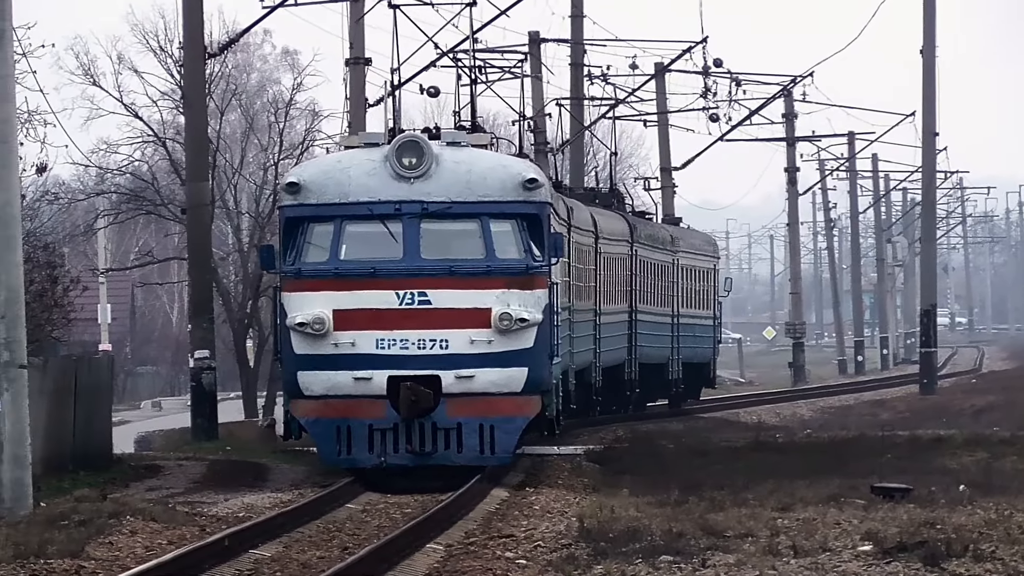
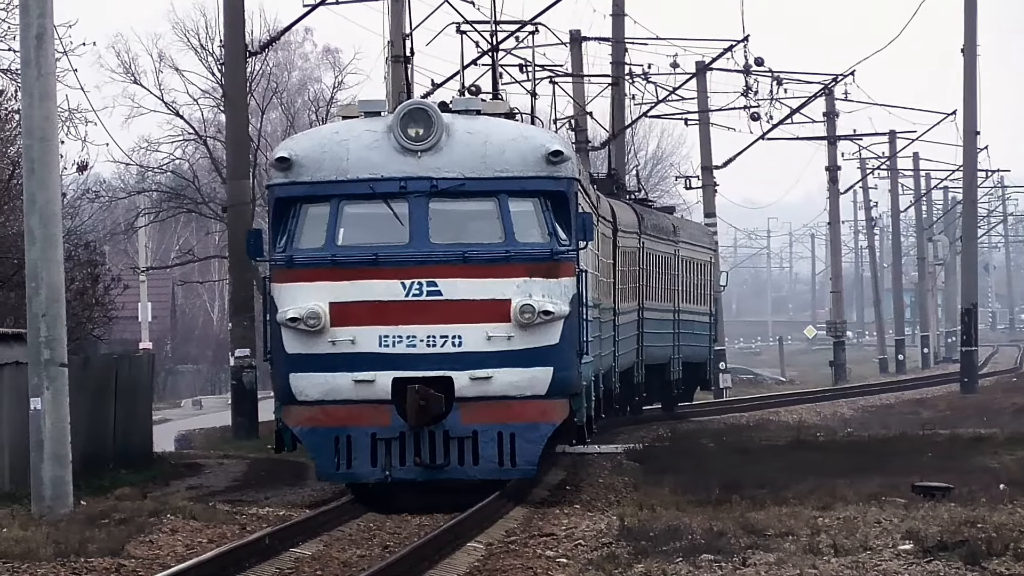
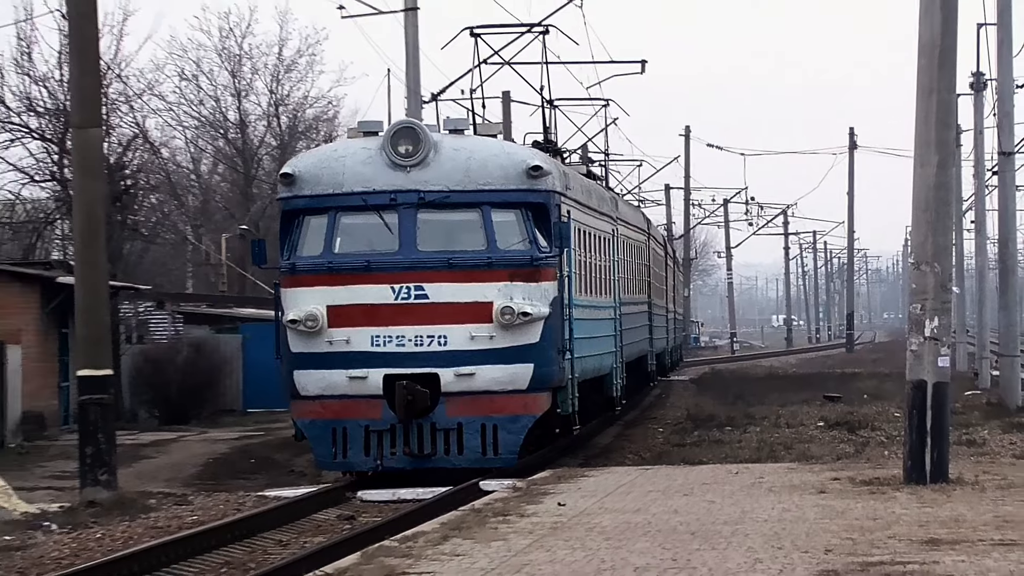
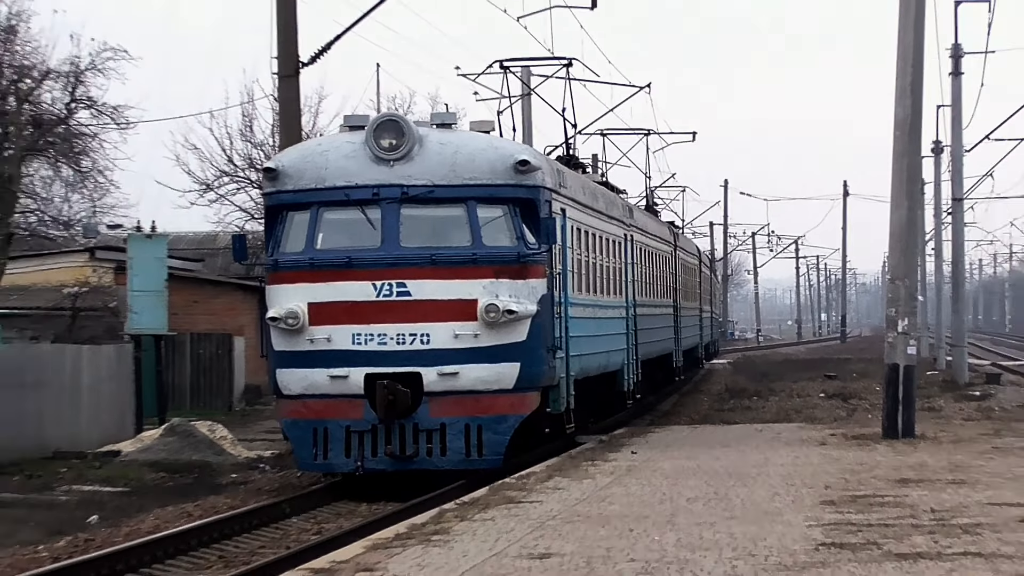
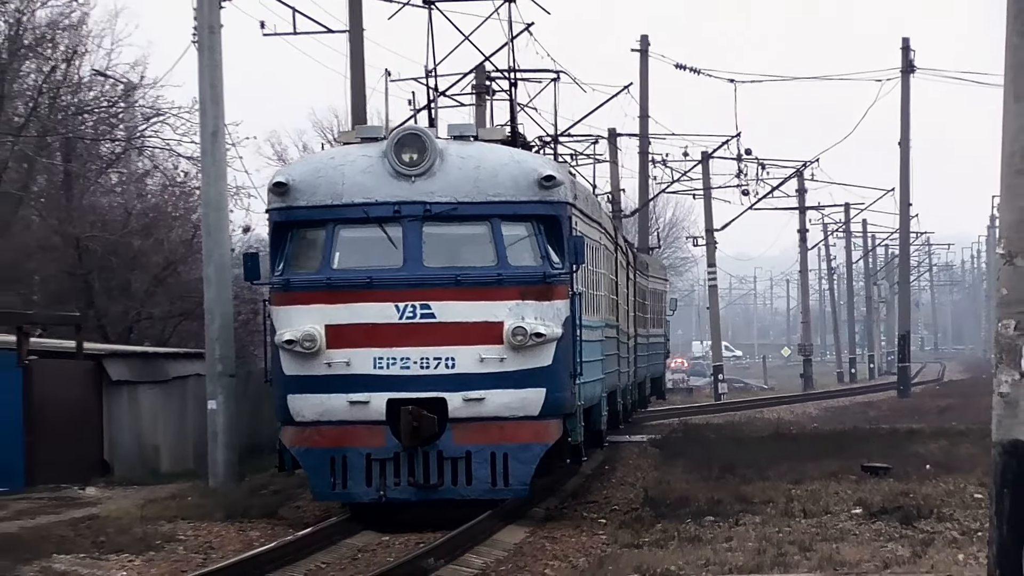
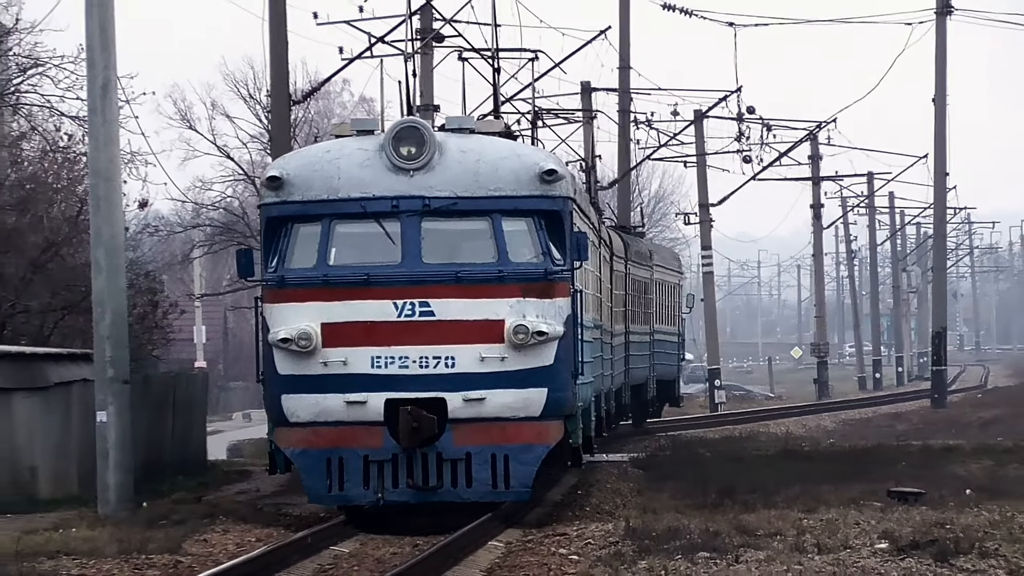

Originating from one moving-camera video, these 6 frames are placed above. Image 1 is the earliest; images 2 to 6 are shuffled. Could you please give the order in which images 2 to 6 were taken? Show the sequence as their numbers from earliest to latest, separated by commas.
2, 6, 5, 3, 4
